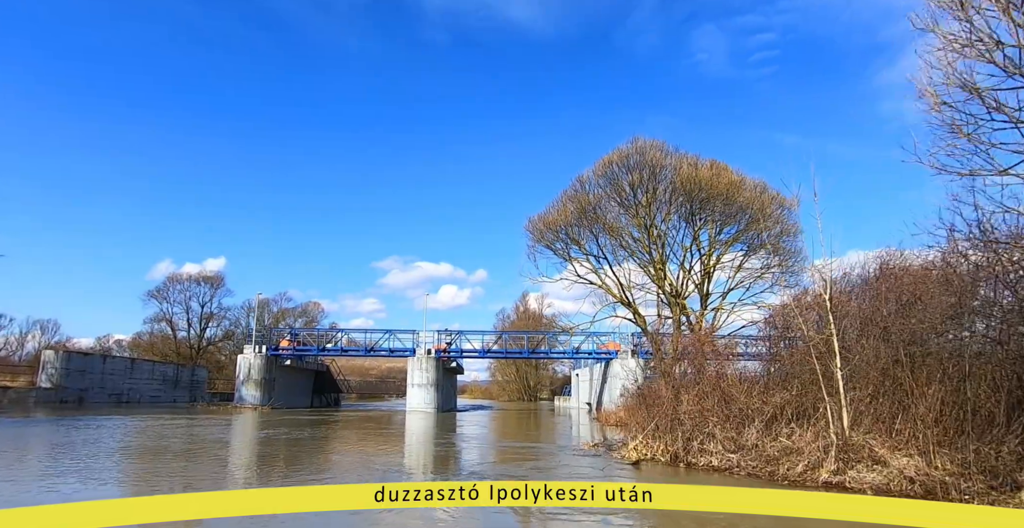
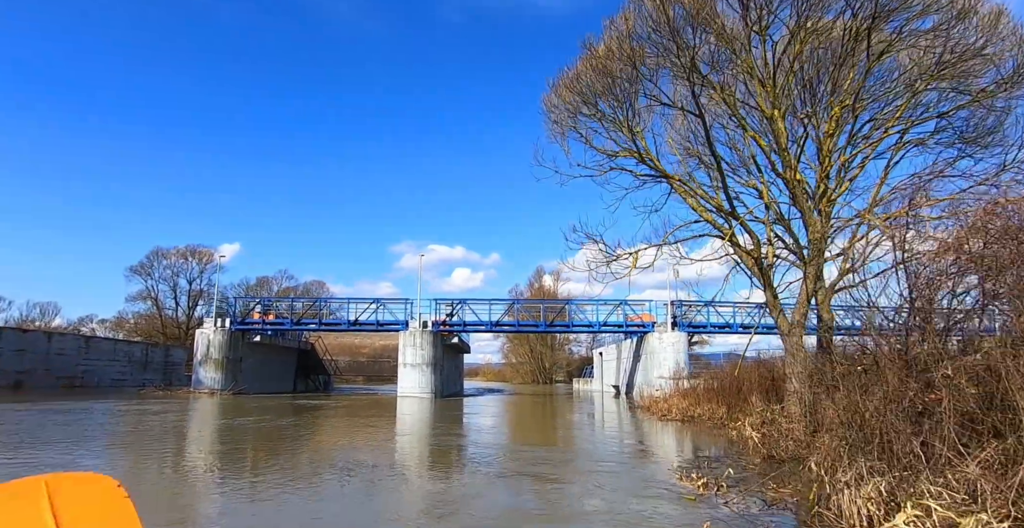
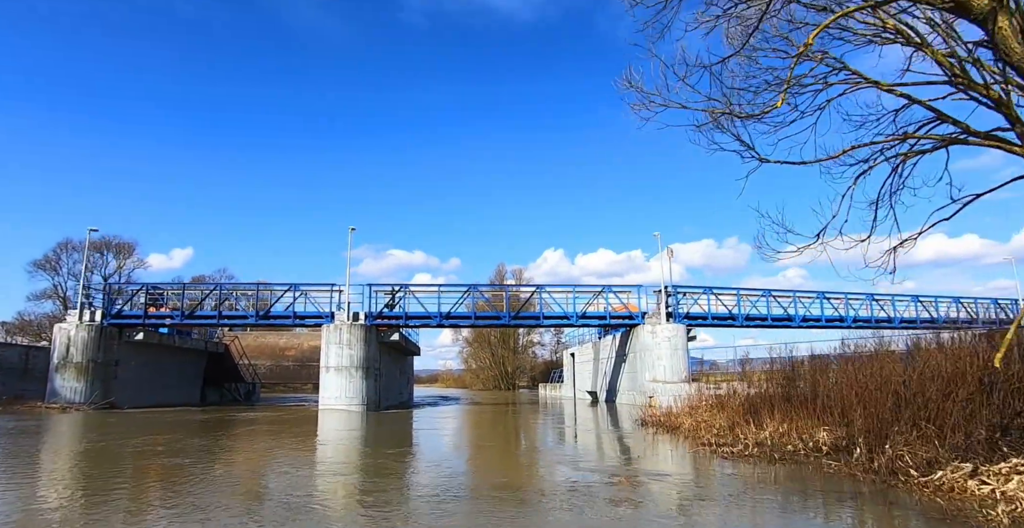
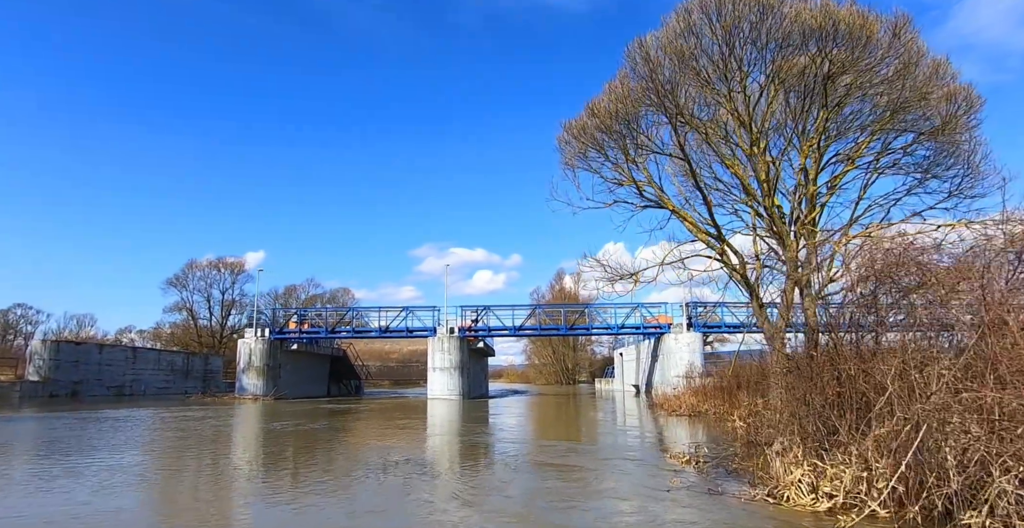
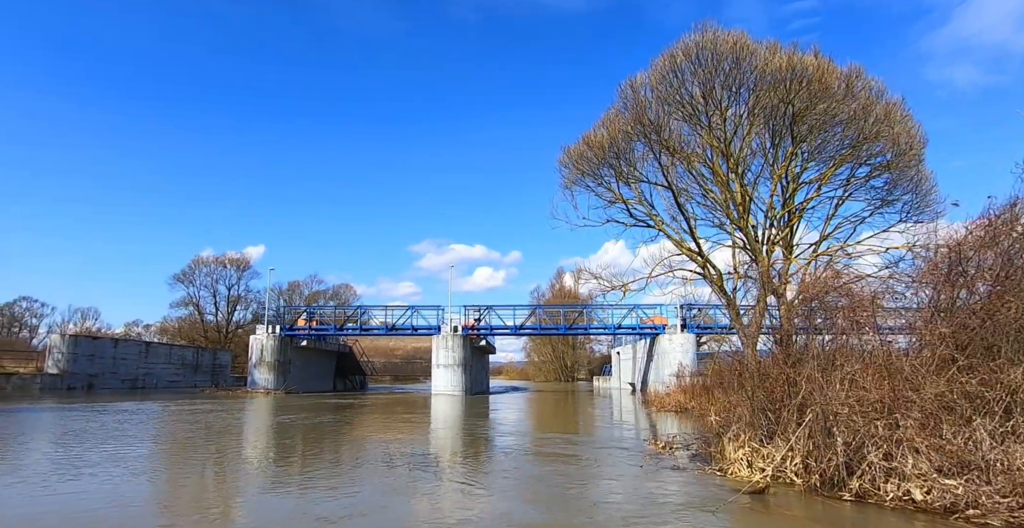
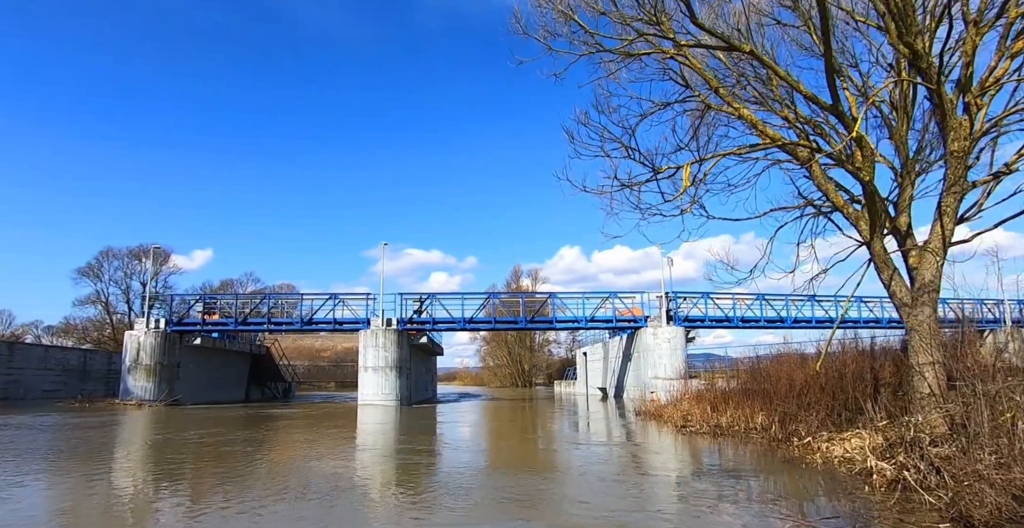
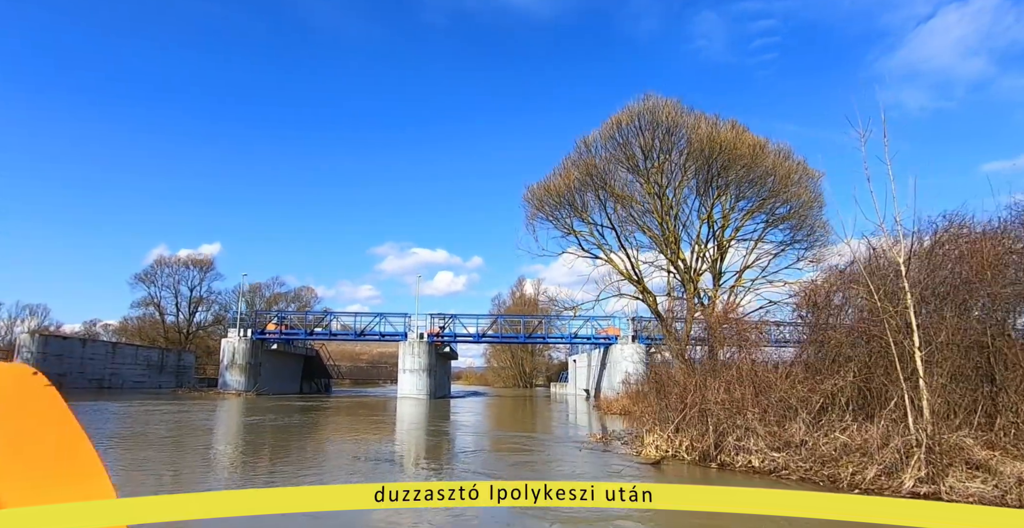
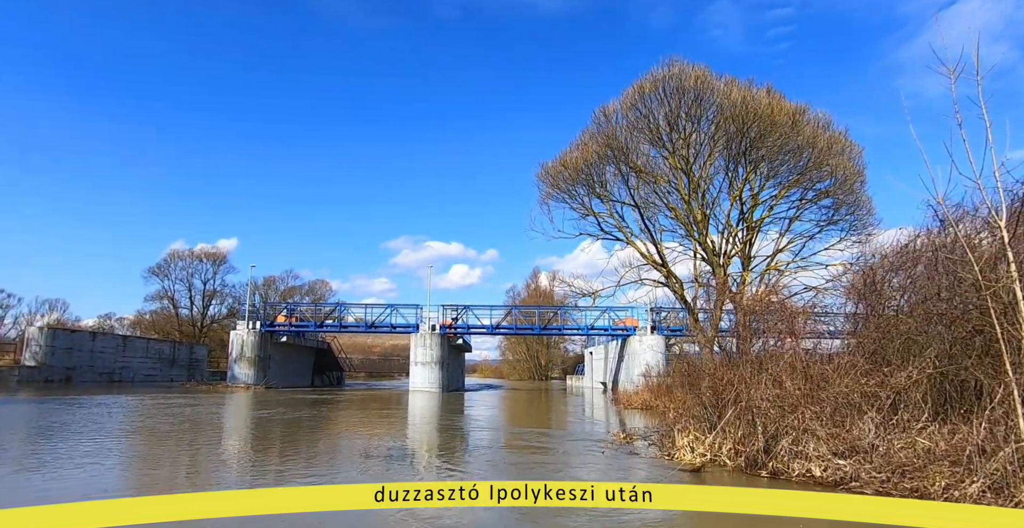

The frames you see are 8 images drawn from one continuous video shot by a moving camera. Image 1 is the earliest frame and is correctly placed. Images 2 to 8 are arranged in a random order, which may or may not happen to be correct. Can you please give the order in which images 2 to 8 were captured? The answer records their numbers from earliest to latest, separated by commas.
7, 8, 5, 4, 2, 6, 3
